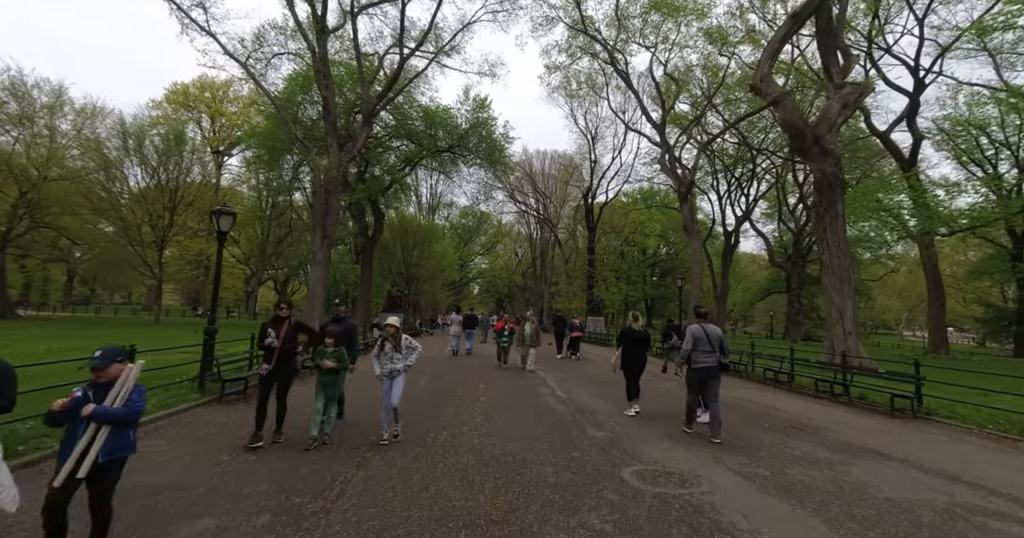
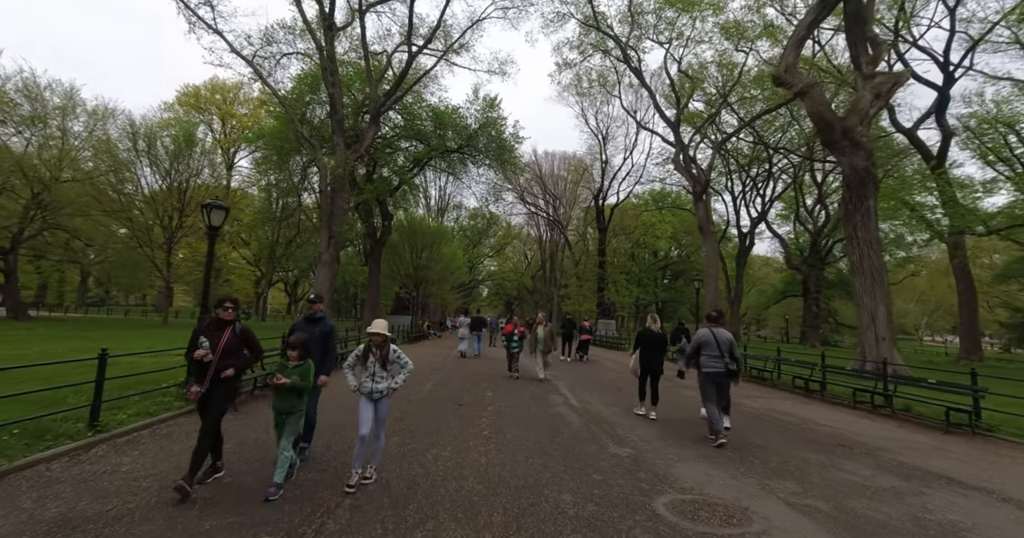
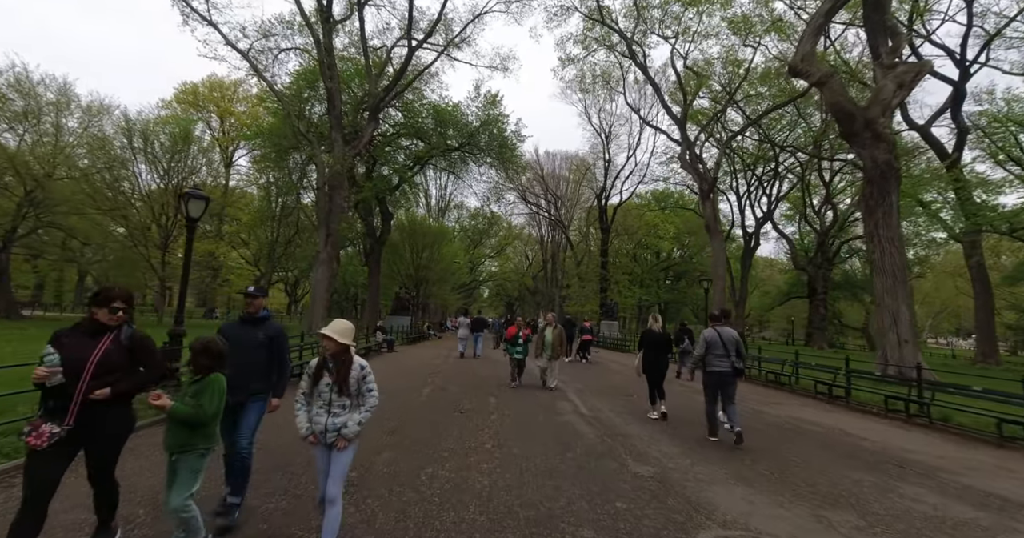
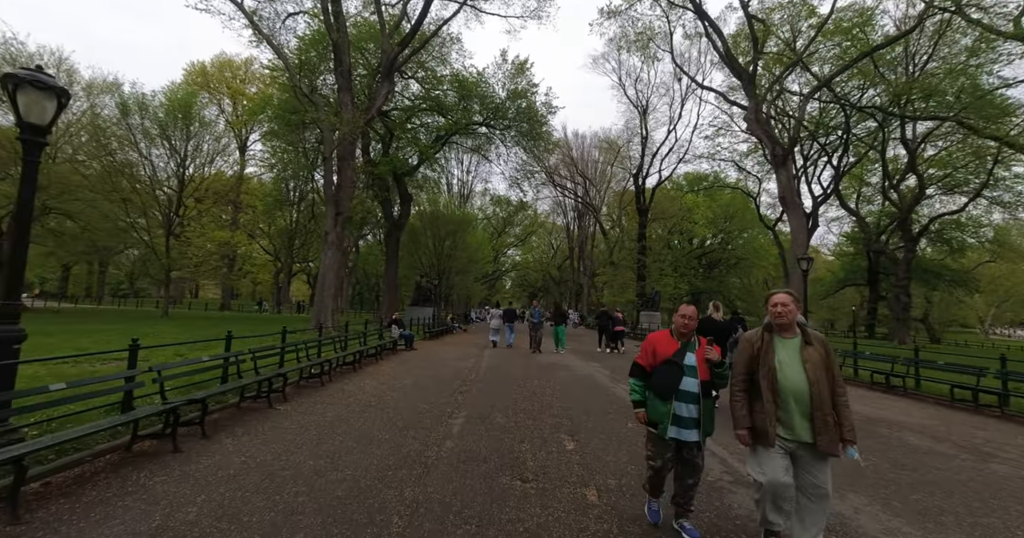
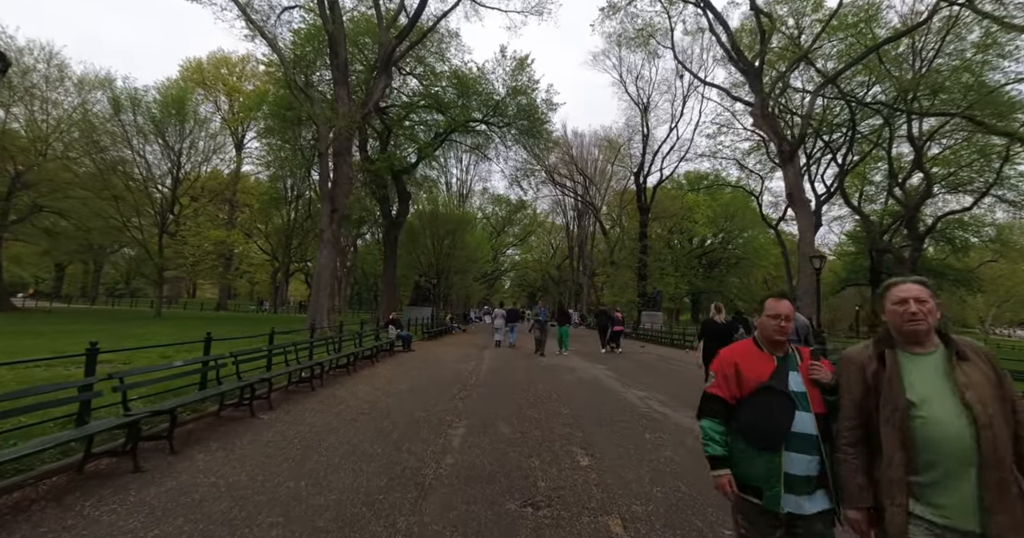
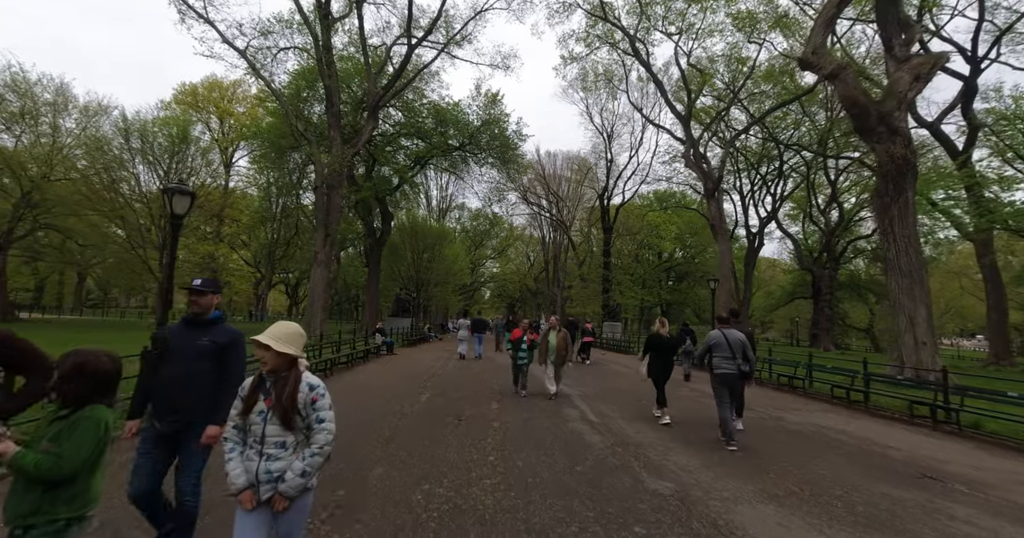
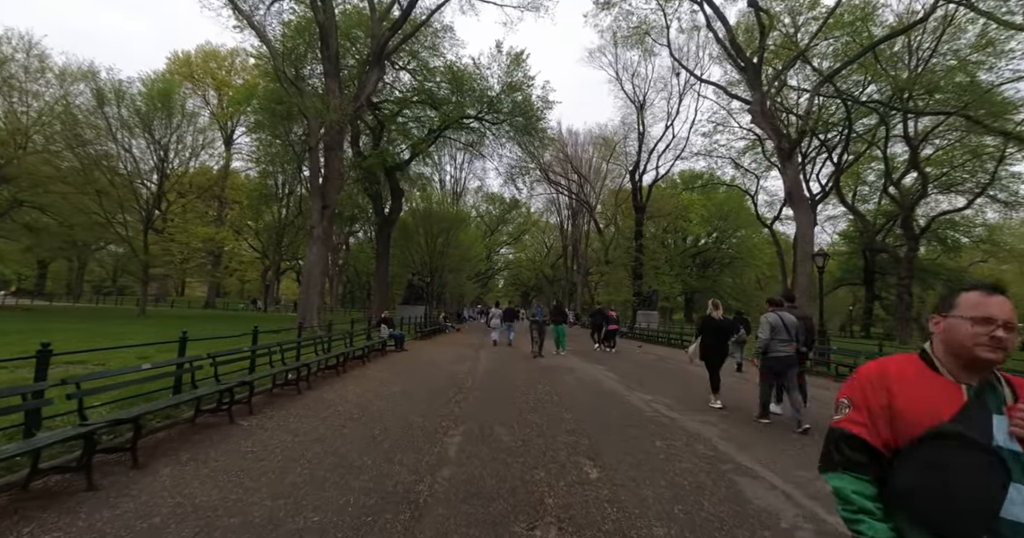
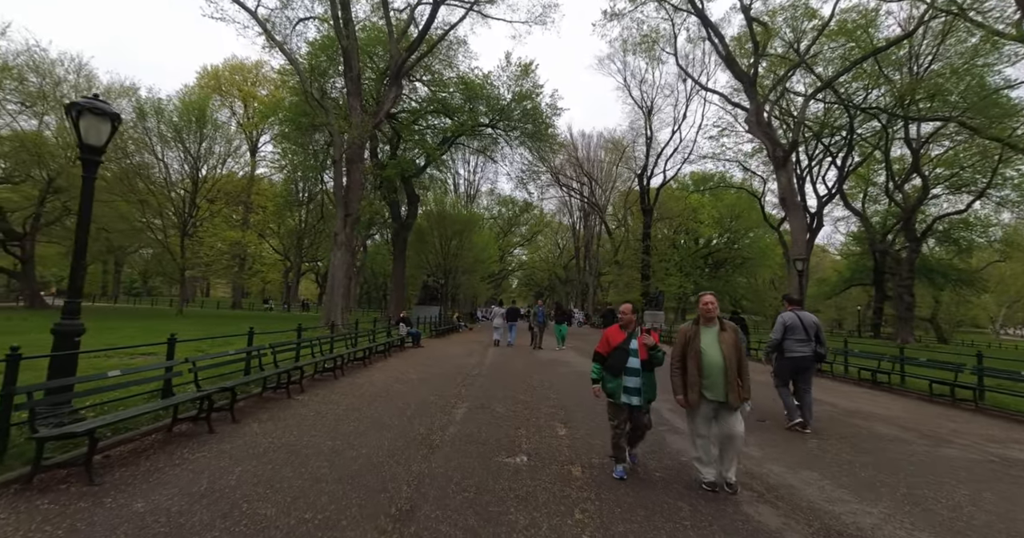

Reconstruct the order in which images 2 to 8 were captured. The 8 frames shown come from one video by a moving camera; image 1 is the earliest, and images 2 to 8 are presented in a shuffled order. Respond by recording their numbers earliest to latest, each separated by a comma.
2, 3, 6, 8, 4, 5, 7
